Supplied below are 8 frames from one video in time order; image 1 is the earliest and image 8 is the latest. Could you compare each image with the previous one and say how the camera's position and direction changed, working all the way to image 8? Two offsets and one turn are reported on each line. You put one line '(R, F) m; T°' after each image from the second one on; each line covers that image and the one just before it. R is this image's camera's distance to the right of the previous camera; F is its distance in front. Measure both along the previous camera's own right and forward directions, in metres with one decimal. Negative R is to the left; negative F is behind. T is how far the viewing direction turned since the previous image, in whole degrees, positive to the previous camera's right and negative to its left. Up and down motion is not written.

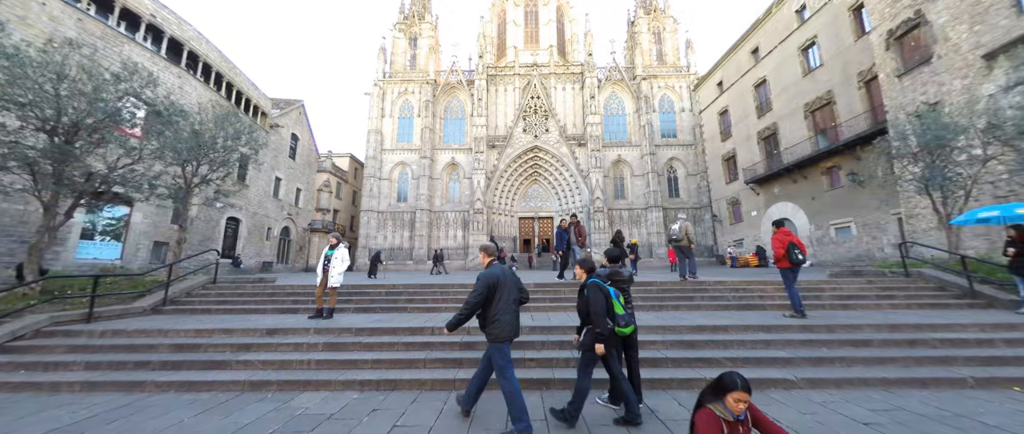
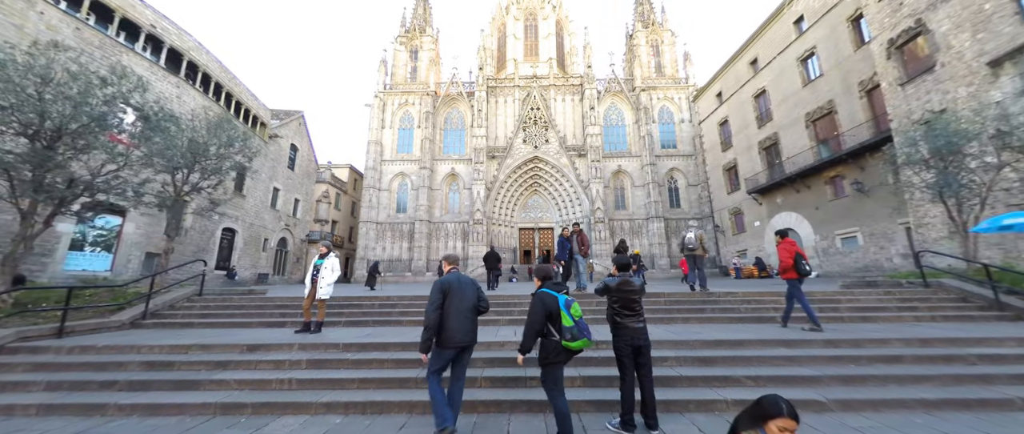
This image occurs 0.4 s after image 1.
(0.0, +0.3) m; 0°
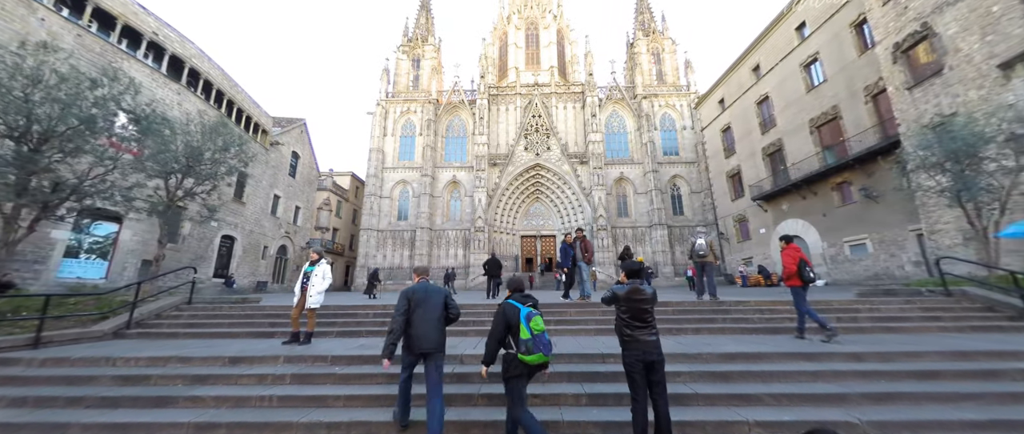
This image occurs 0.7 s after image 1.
(0.0, +0.2) m; 0°
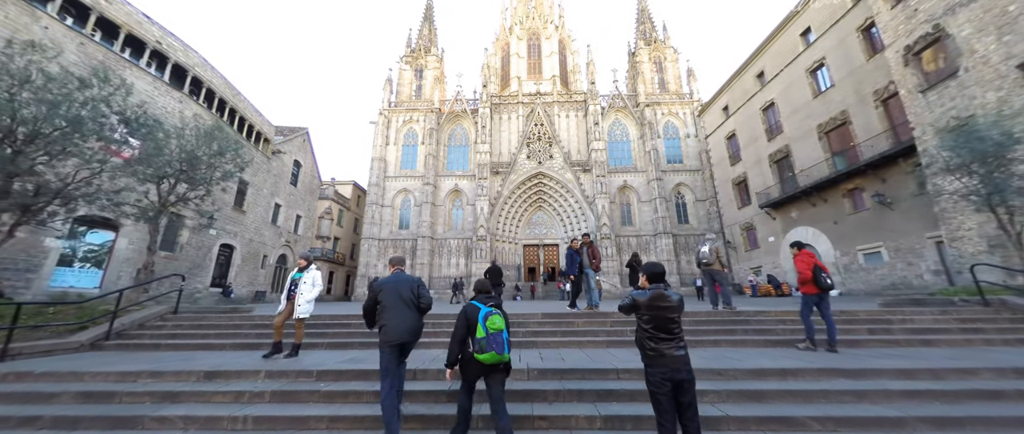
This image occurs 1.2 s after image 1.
(0.0, +0.3) m; 0°
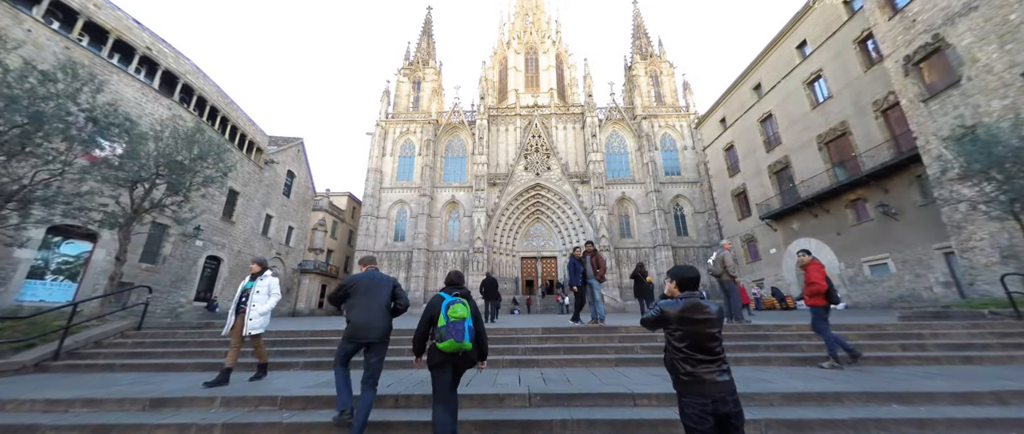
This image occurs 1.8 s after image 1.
(0.0, +0.4) m; +1°
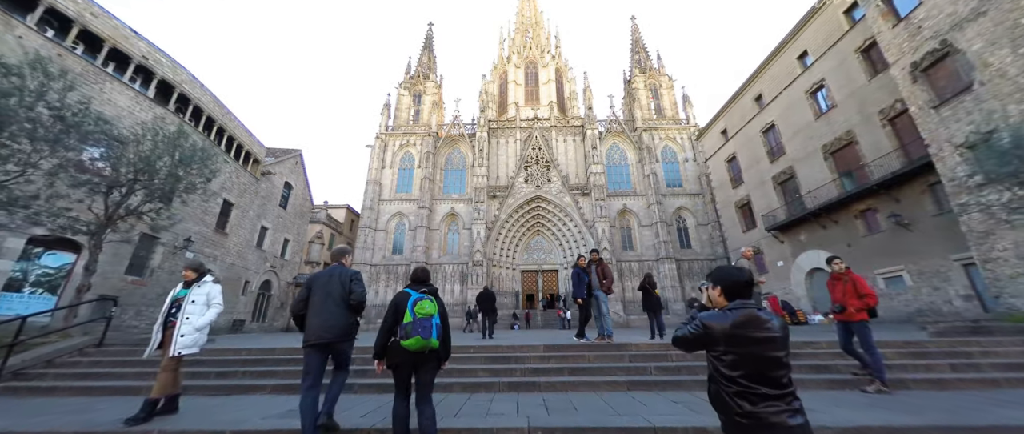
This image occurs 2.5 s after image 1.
(0.0, +0.4) m; 0°
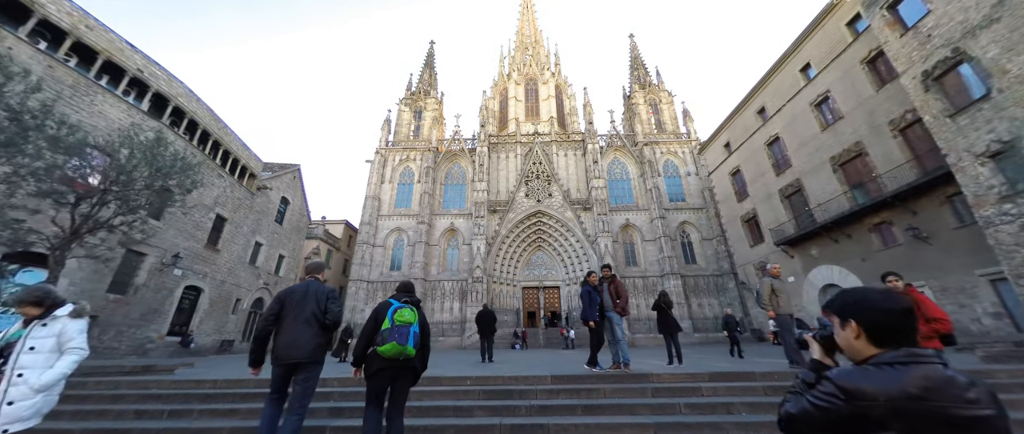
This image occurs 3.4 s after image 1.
(0.0, +0.5) m; 0°
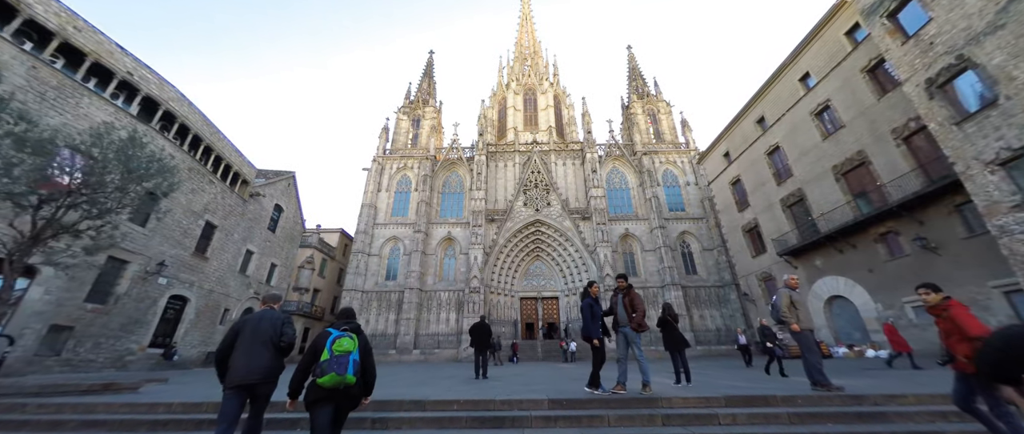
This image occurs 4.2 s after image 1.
(+0.1, +0.4) m; 0°
